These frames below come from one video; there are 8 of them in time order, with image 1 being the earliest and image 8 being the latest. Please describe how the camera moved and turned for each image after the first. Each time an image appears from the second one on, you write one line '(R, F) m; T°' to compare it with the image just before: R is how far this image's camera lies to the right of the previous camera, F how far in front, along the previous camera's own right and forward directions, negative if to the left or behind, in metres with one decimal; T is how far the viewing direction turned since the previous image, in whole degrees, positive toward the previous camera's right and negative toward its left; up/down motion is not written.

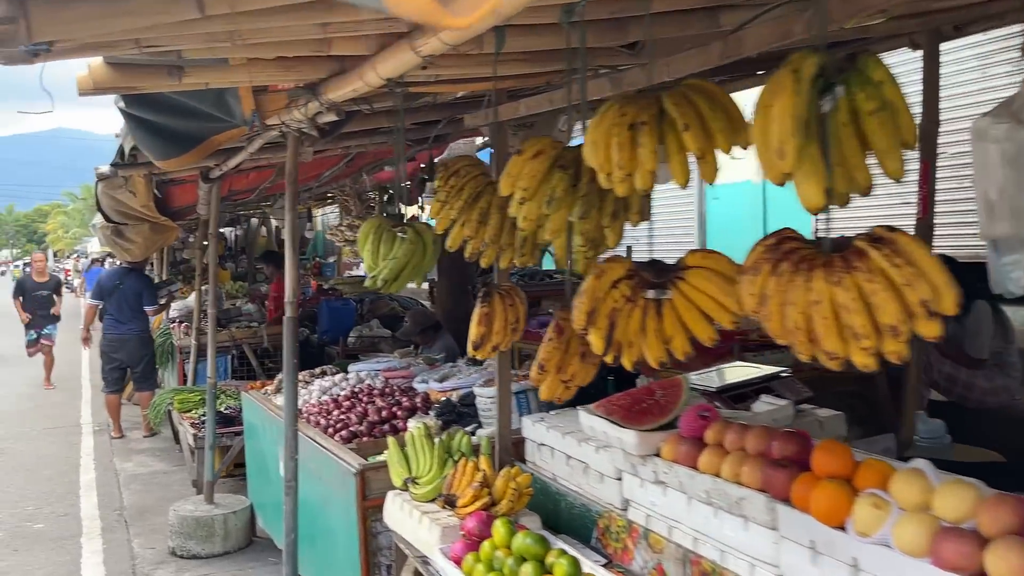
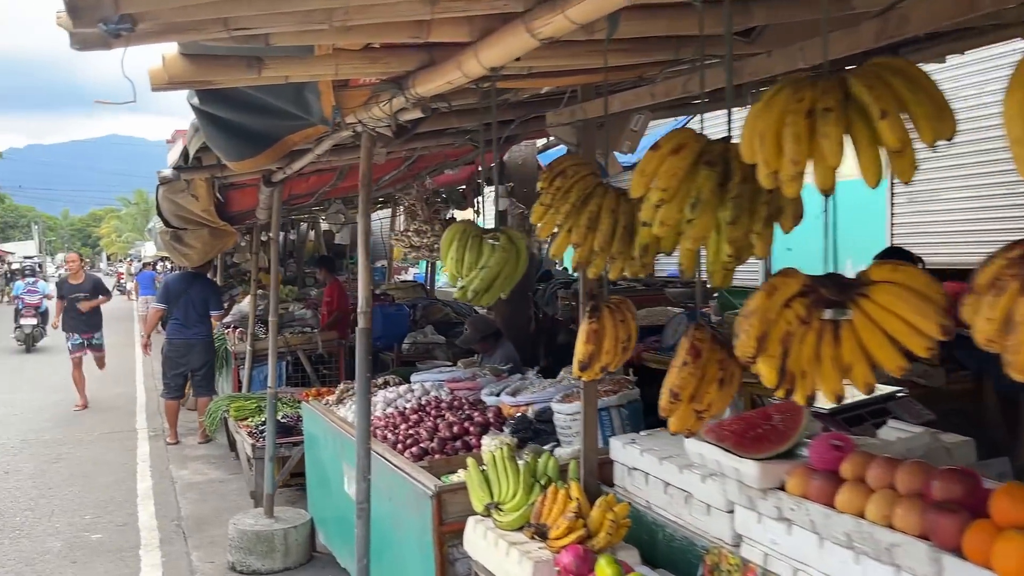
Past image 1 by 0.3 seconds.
(-0.1, +0.2) m; -3°
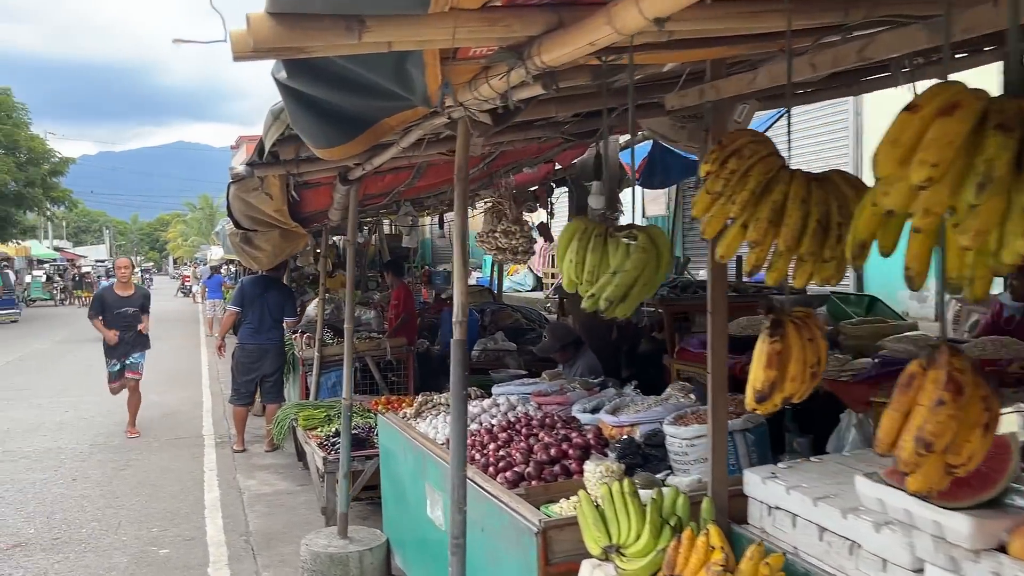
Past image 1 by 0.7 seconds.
(-0.2, +0.3) m; -4°
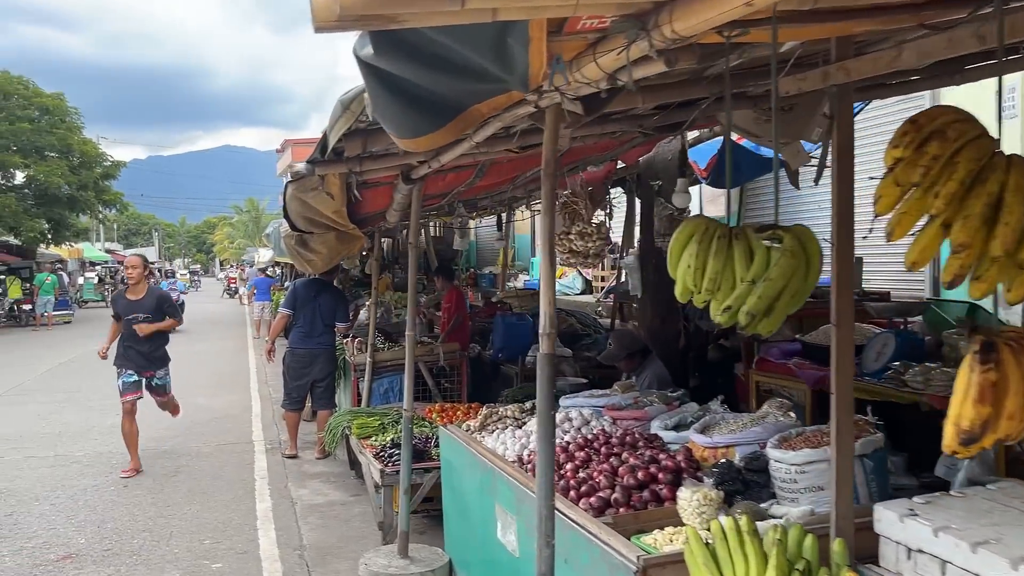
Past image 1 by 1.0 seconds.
(-0.1, +0.2) m; -3°
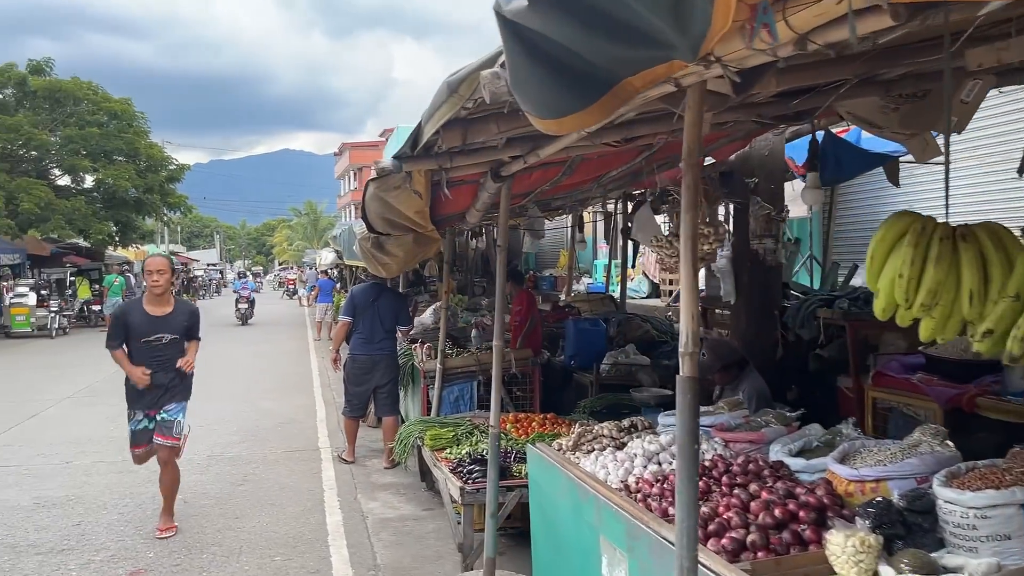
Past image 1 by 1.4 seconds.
(-0.2, +0.3) m; -4°
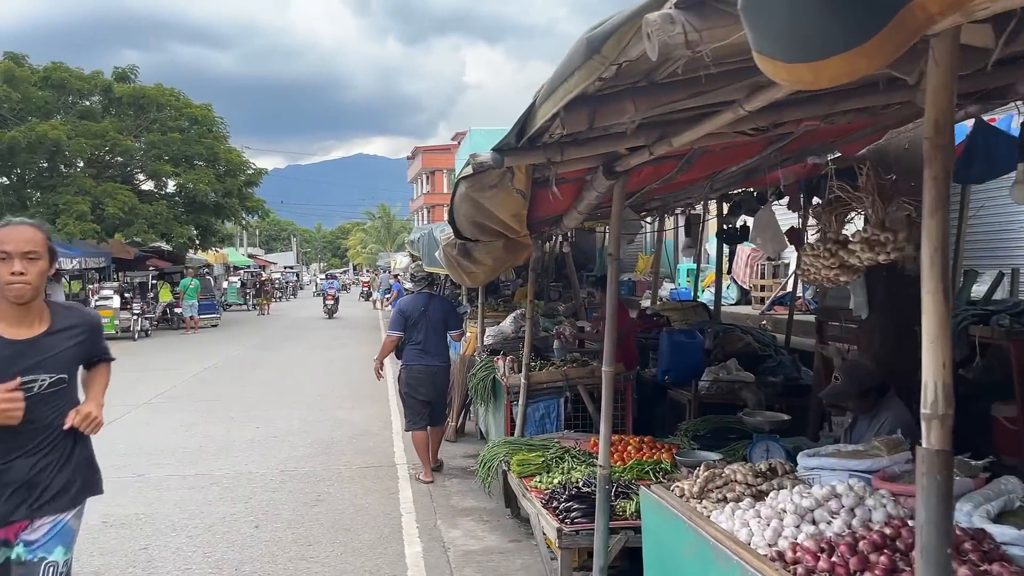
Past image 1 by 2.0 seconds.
(-0.1, +0.5) m; -5°
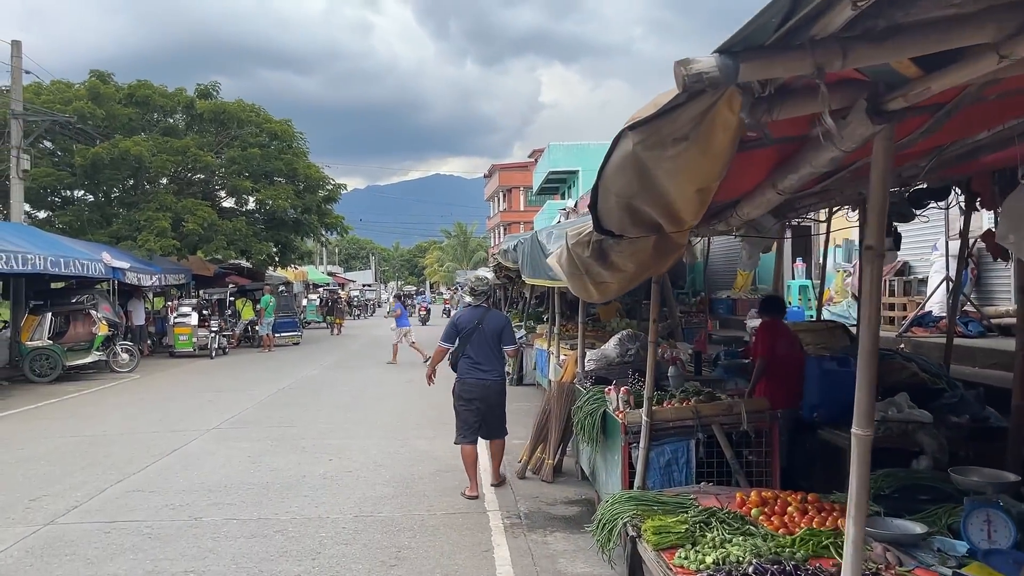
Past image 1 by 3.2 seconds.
(-0.3, +1.0) m; -5°
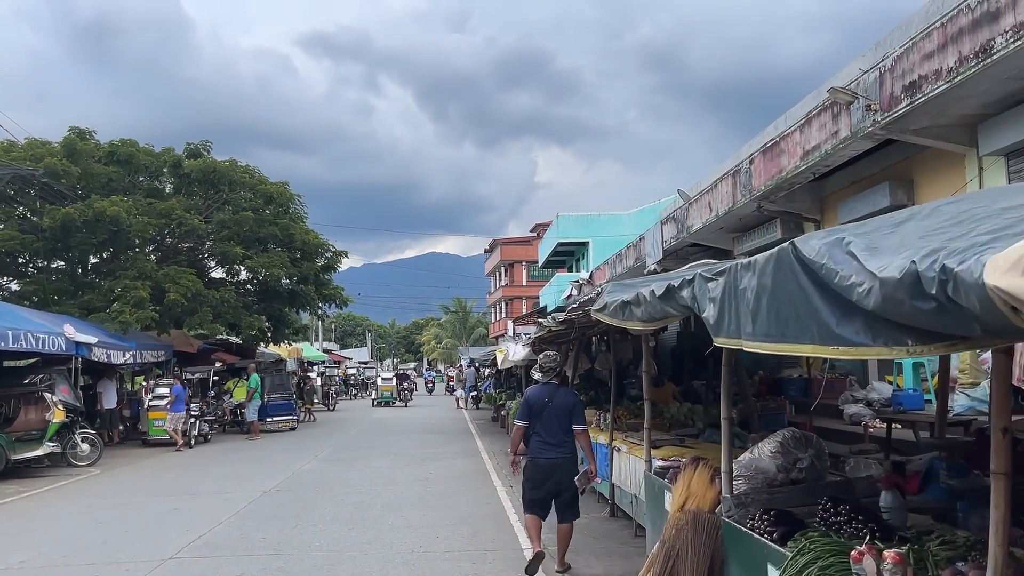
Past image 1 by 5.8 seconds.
(-0.6, +2.5) m; 0°
